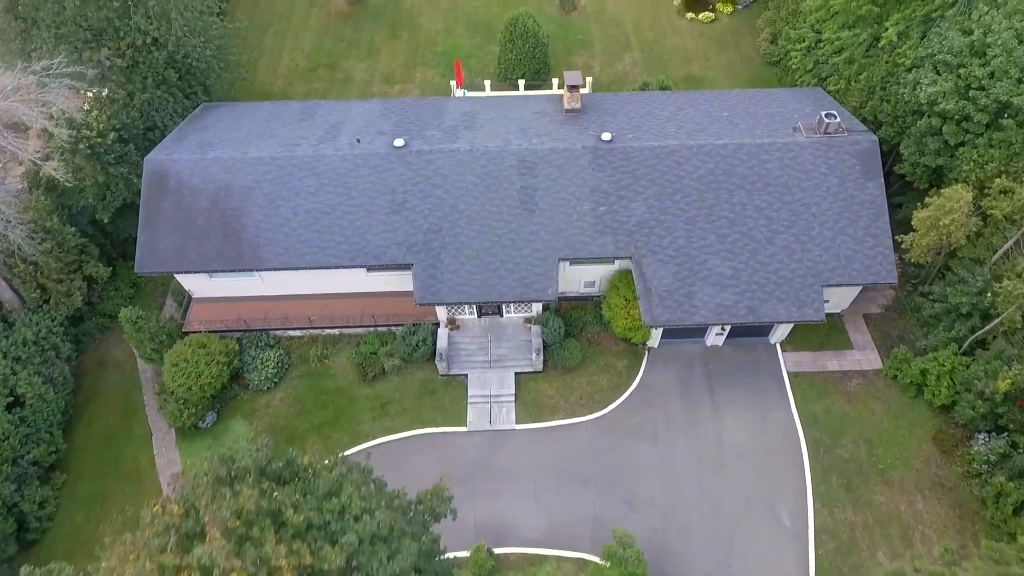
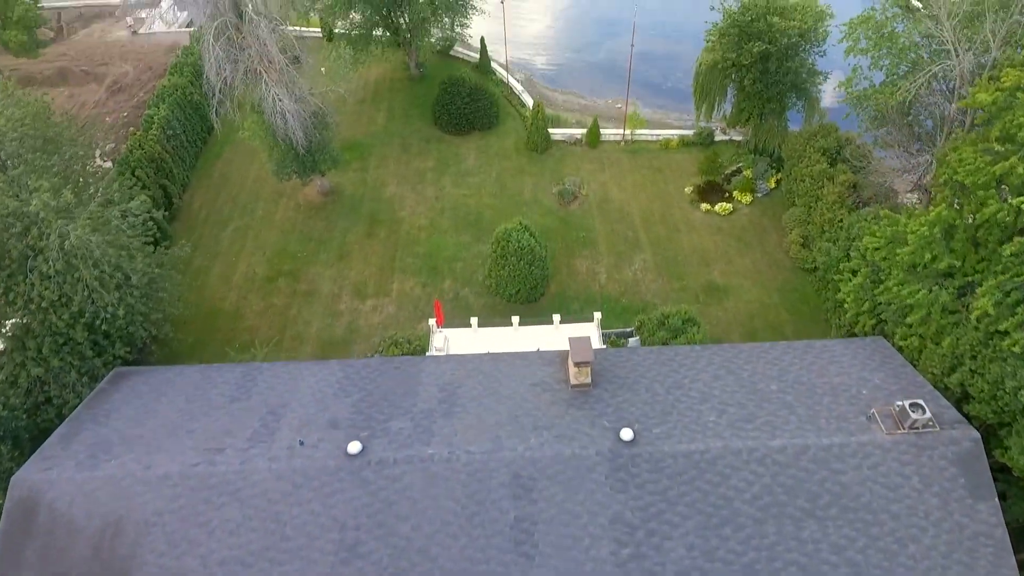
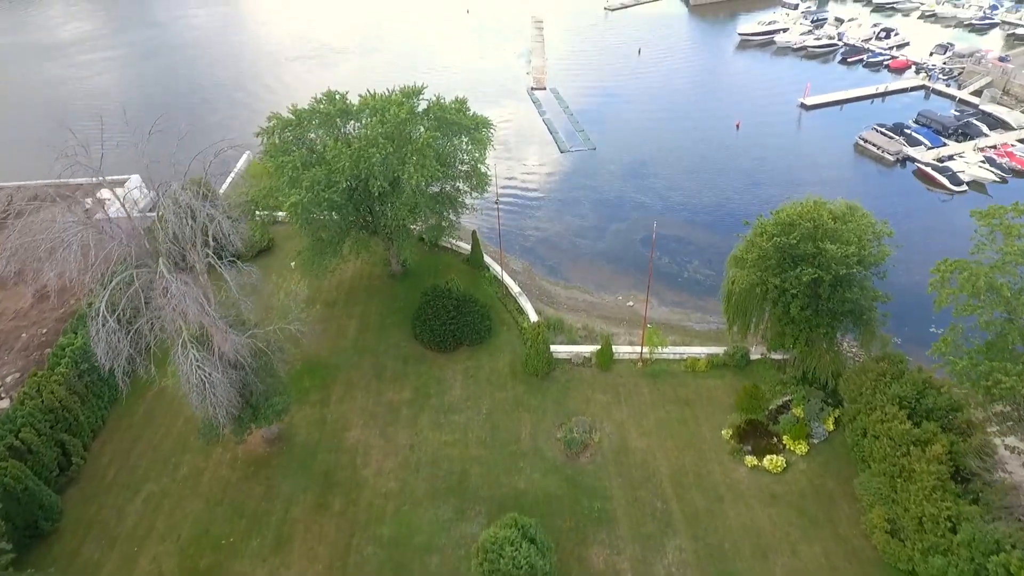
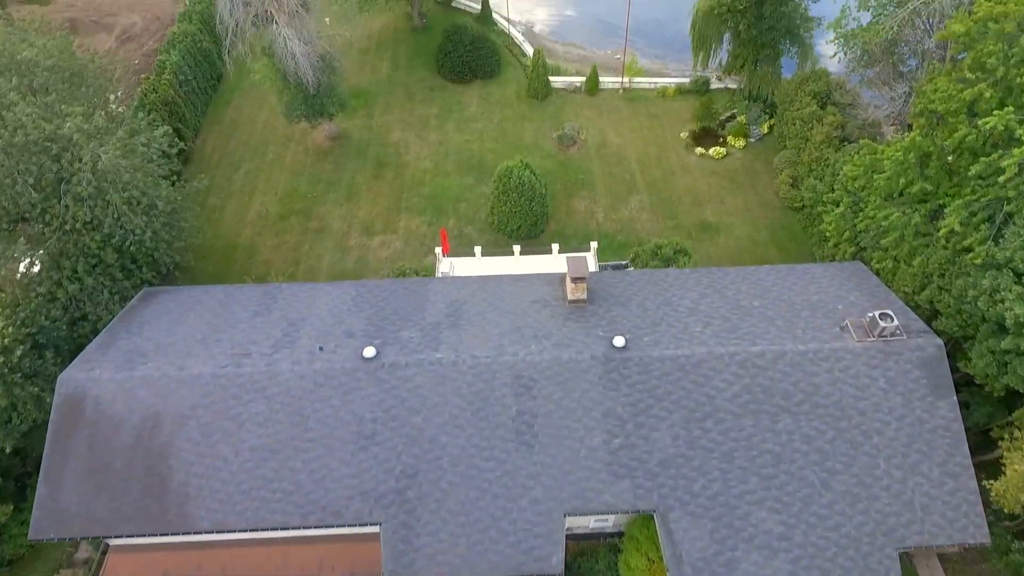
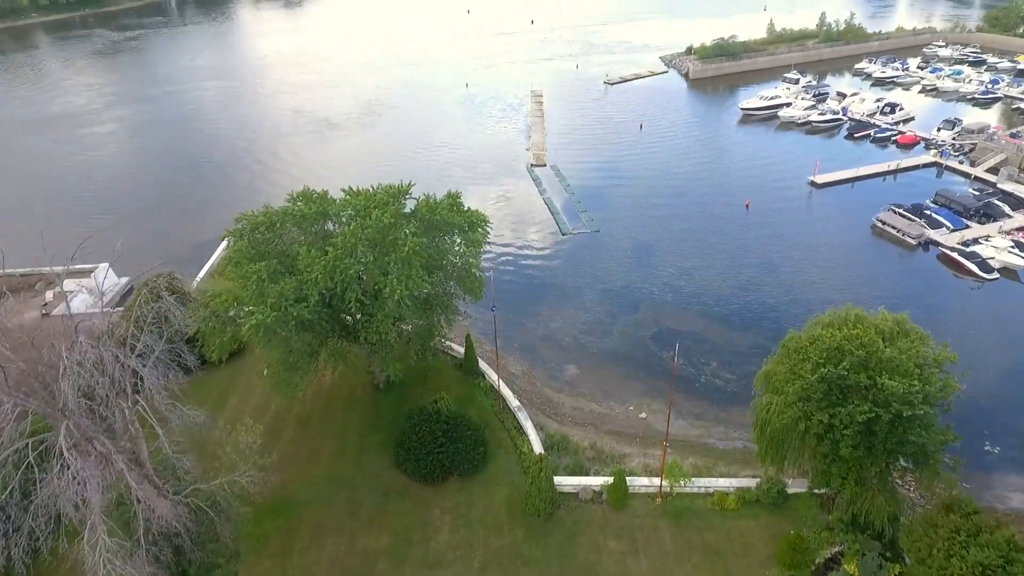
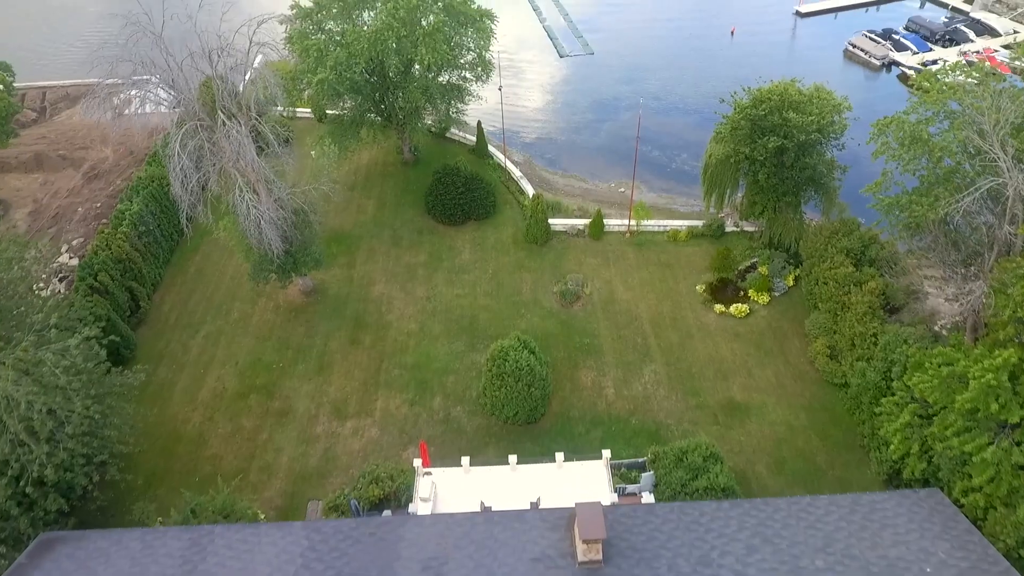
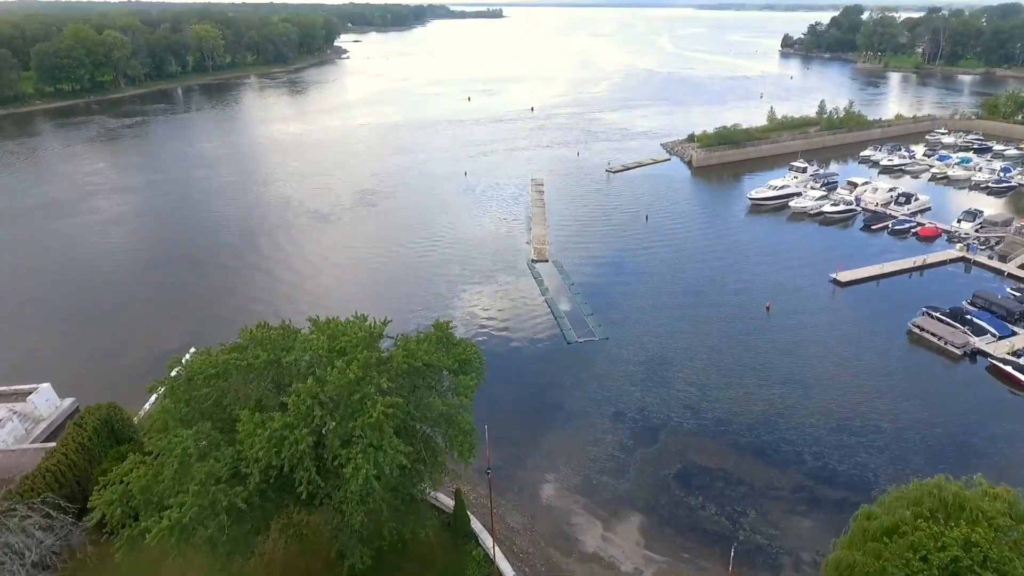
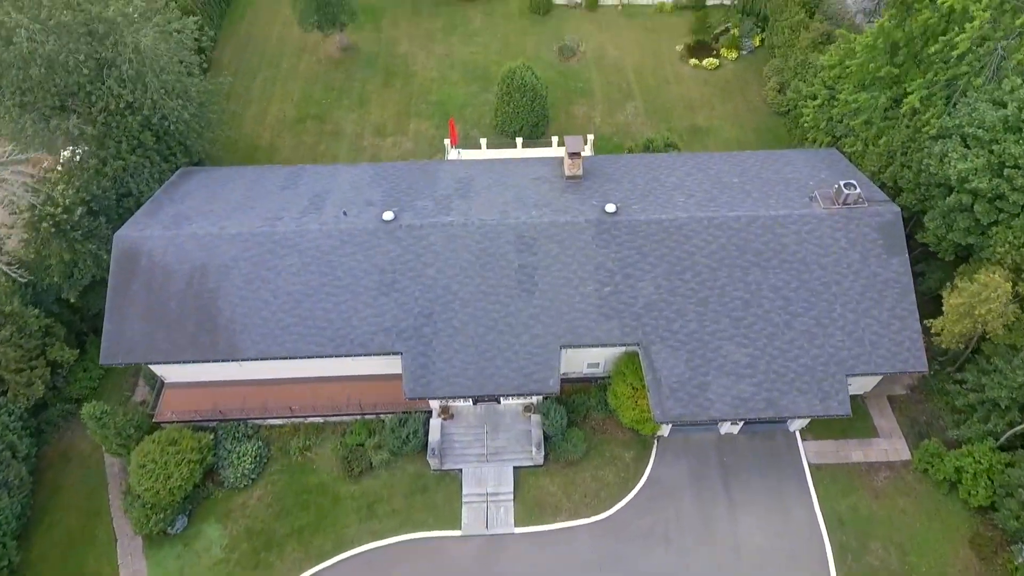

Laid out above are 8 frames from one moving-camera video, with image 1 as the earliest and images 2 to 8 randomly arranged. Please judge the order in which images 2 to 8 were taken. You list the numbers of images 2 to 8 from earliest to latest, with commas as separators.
8, 4, 2, 6, 3, 5, 7
